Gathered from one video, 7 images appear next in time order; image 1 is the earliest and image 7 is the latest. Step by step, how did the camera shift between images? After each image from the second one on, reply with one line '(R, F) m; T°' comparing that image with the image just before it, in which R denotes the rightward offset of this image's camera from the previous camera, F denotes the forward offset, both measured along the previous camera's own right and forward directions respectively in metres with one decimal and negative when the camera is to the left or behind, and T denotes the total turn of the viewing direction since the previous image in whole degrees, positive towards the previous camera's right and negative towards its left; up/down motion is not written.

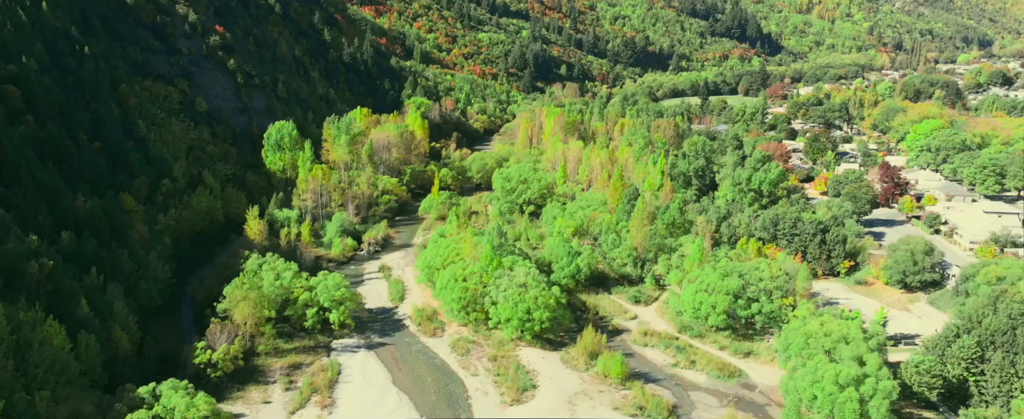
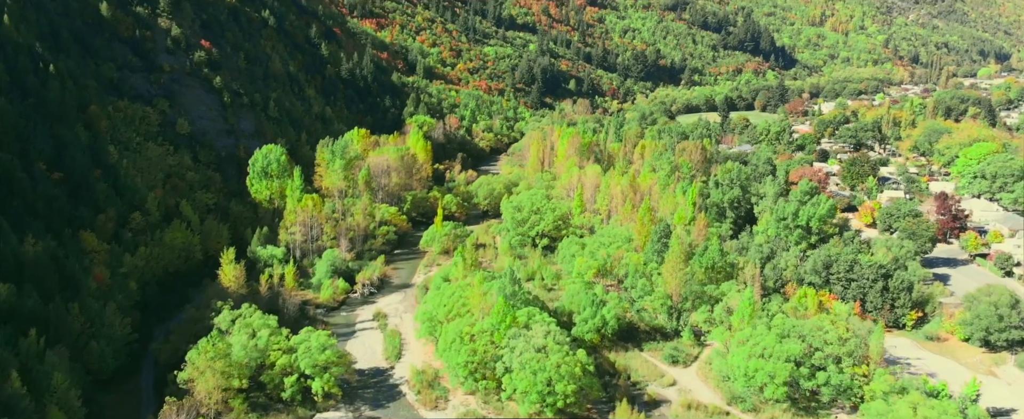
(-0.9, +10.1) m; 0°
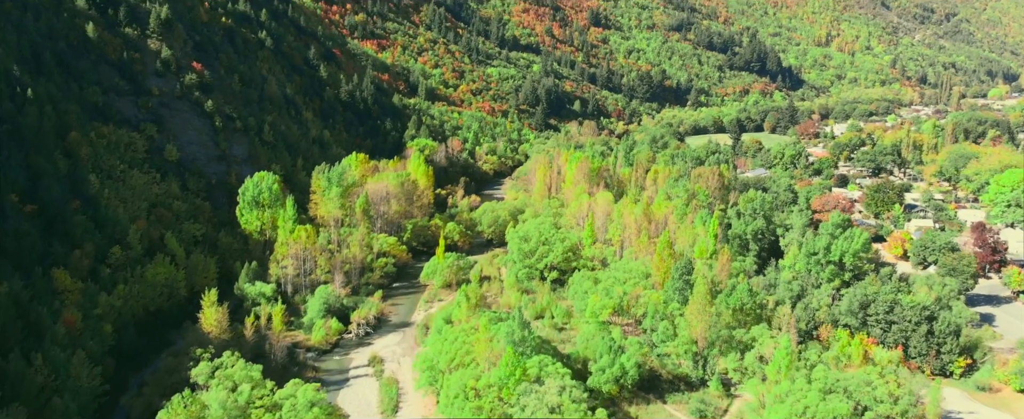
(-0.5, +5.6) m; 0°
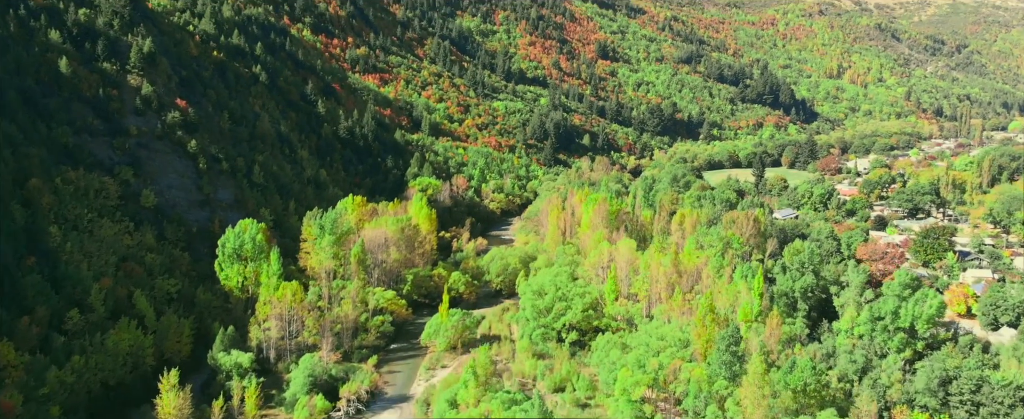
(-0.8, +9.5) m; 0°
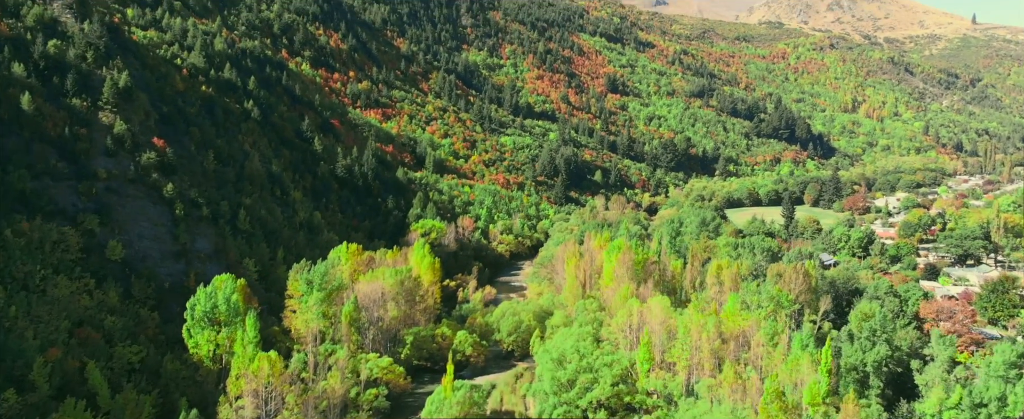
(-0.8, +10.5) m; 0°
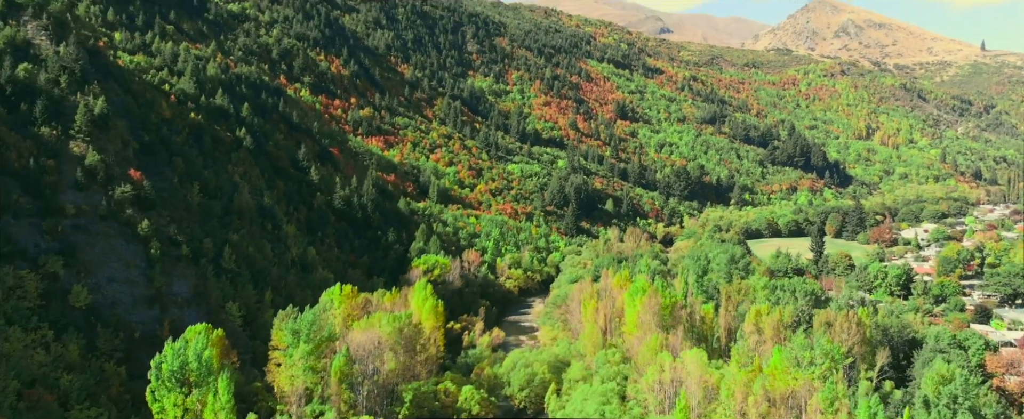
(-0.6, +8.6) m; 0°
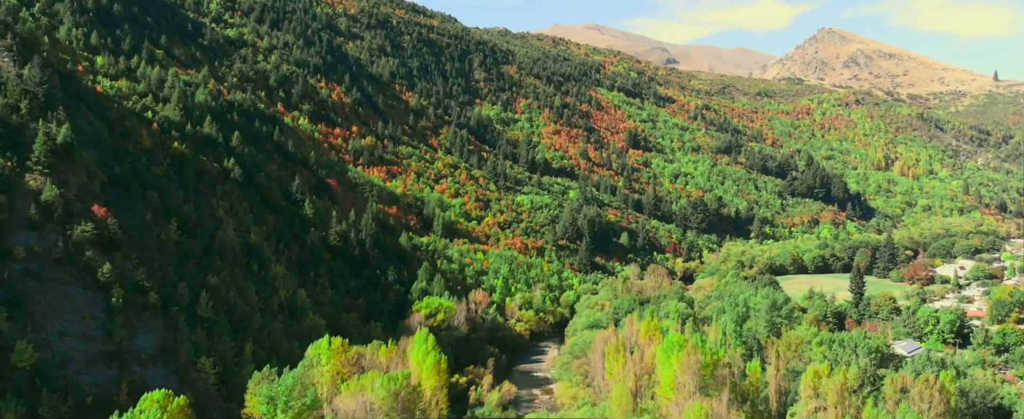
(-0.6, +10.1) m; 0°
